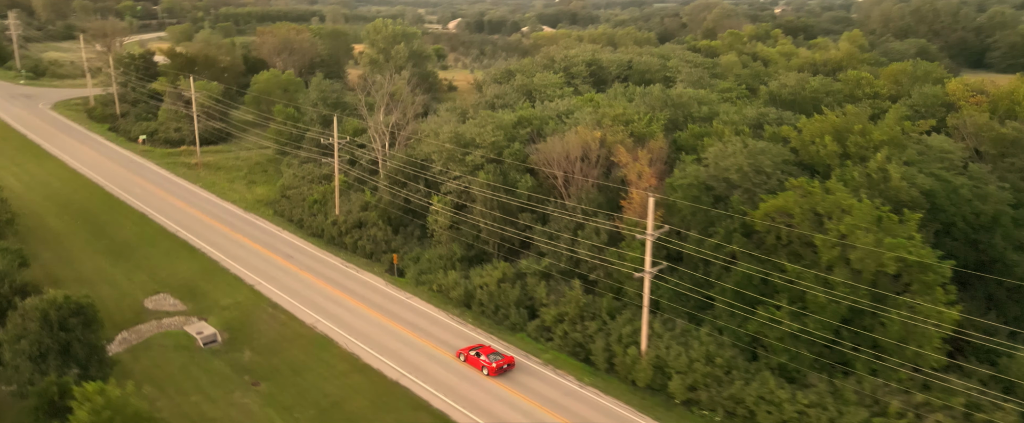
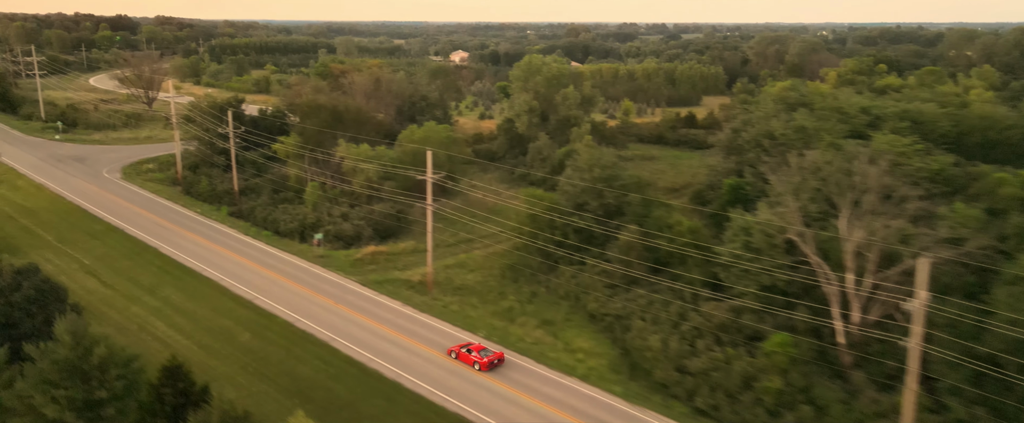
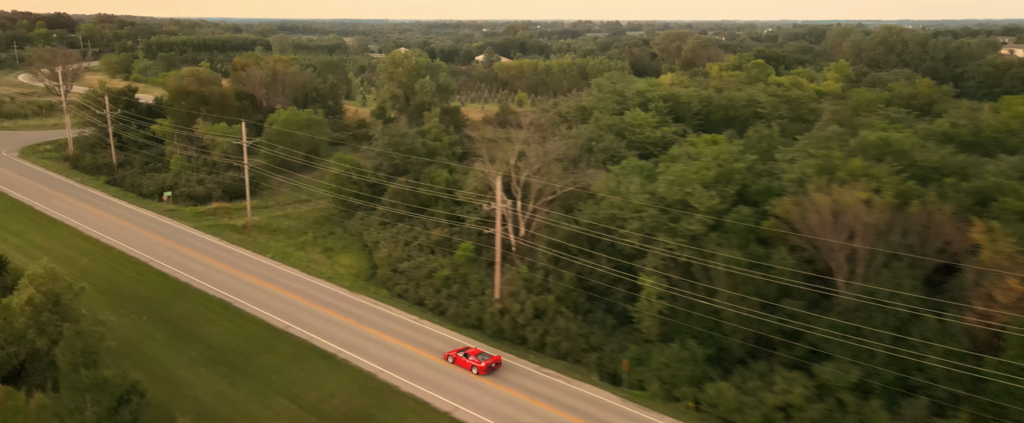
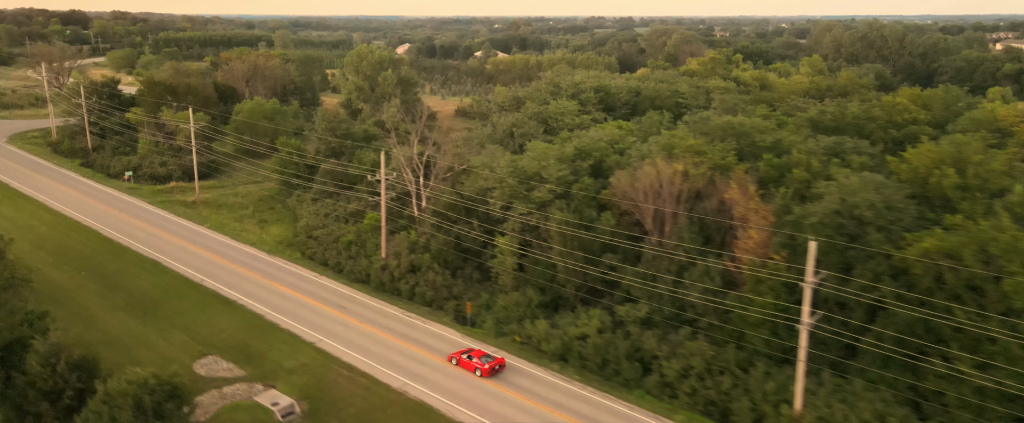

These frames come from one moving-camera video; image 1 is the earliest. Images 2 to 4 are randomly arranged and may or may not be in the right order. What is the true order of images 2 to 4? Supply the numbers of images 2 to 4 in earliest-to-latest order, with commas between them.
4, 3, 2
